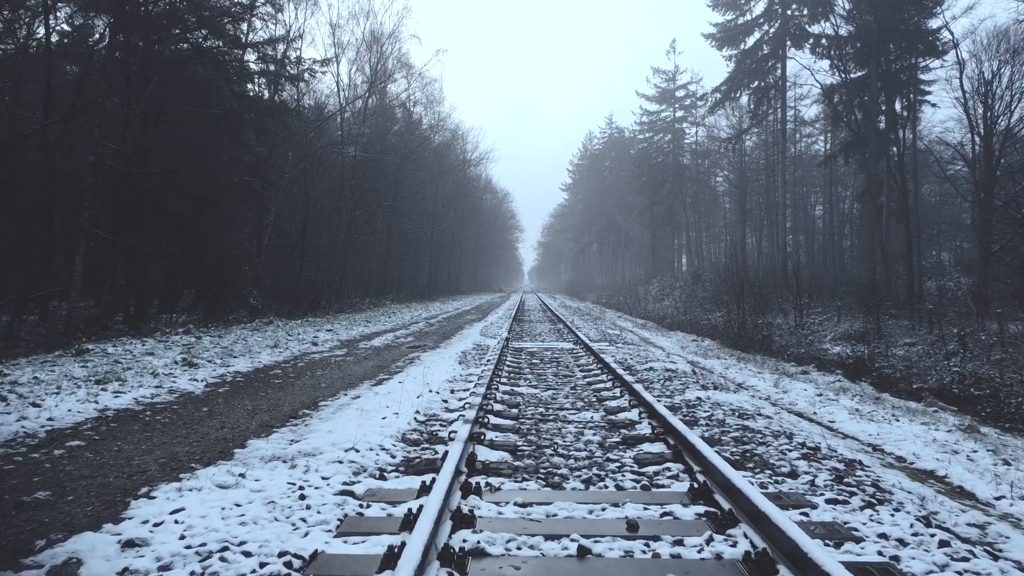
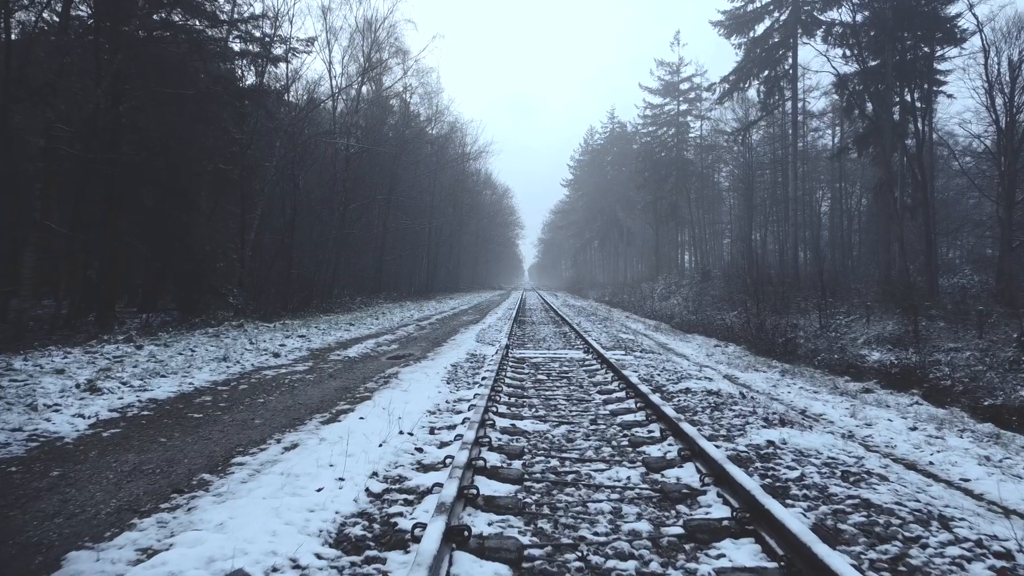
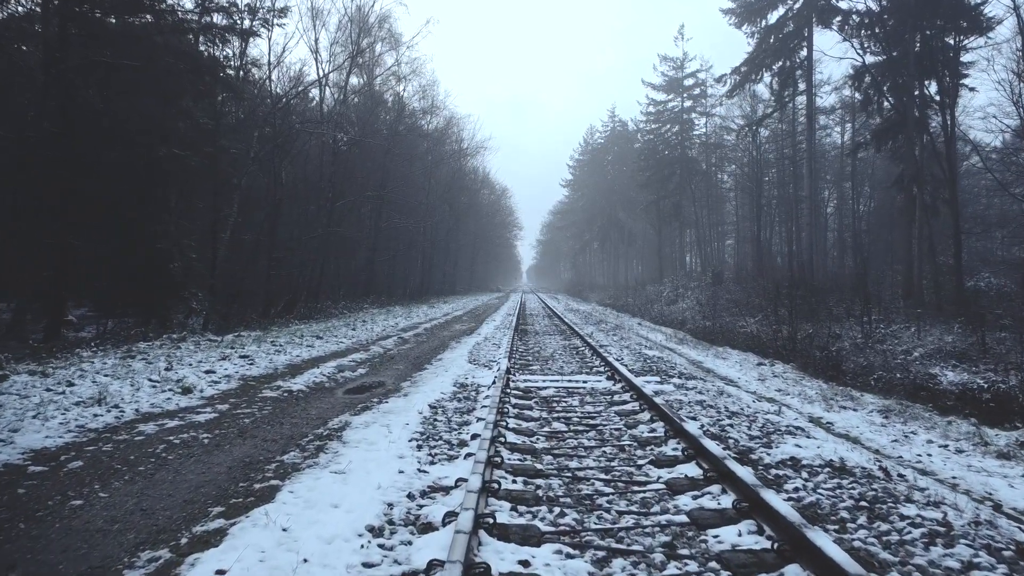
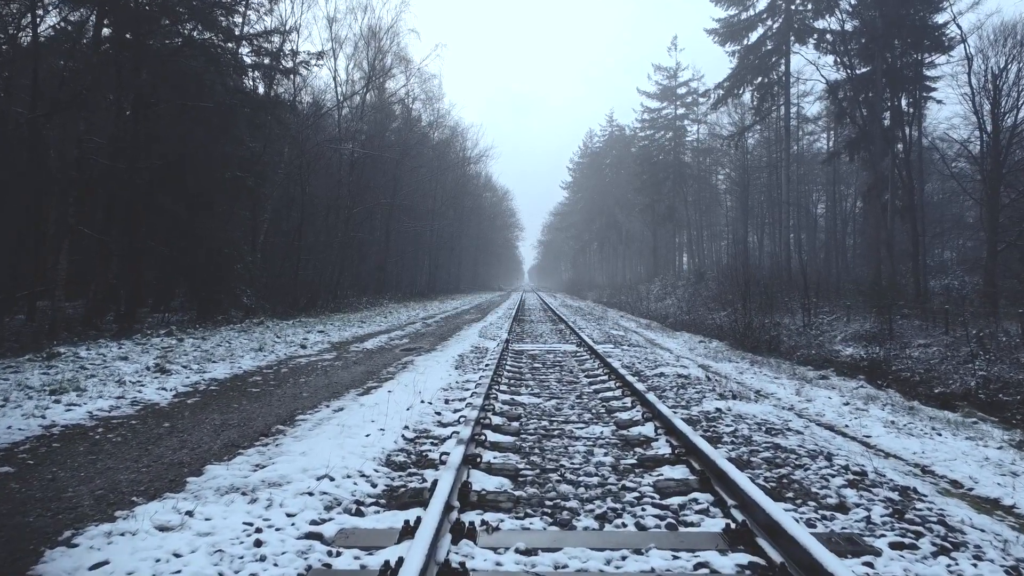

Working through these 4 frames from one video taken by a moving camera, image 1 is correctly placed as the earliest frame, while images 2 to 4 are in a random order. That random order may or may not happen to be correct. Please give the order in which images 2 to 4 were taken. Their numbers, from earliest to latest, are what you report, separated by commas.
4, 2, 3
